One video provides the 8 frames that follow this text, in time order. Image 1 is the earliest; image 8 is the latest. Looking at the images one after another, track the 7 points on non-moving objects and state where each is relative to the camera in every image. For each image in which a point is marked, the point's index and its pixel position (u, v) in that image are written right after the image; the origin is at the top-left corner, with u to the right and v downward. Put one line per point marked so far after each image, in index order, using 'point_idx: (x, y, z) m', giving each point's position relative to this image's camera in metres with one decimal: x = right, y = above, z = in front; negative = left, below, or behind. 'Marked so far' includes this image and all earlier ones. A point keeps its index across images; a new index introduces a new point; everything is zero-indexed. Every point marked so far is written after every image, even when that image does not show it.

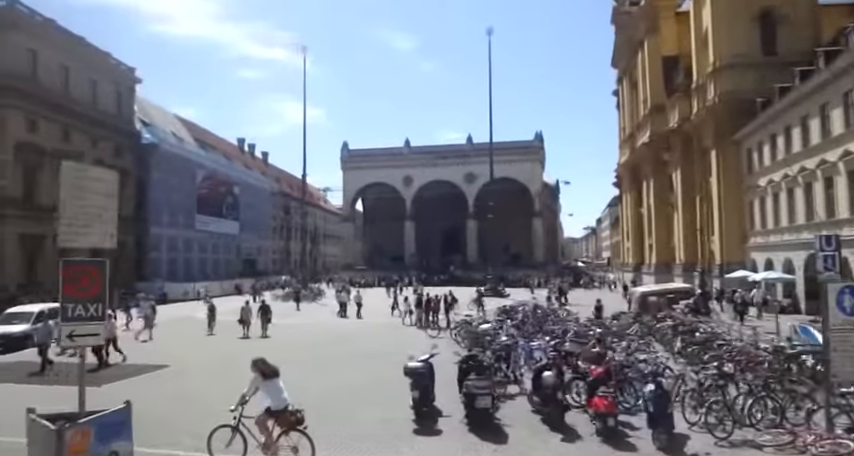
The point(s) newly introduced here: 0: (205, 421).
0: (-3.8, -3.4, +11.2) m
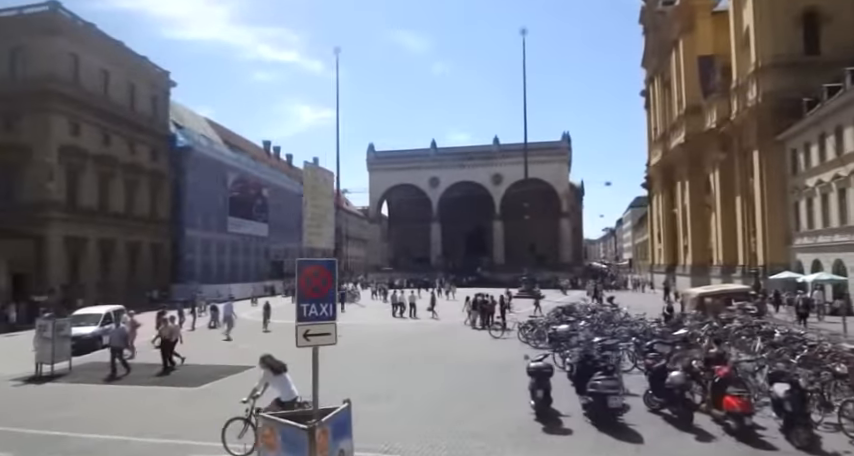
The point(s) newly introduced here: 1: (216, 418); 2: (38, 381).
0: (-1.6, -3.5, +11.3) m
1: (-4.2, -3.5, +11.9) m
2: (-9.7, -3.8, +15.7) m
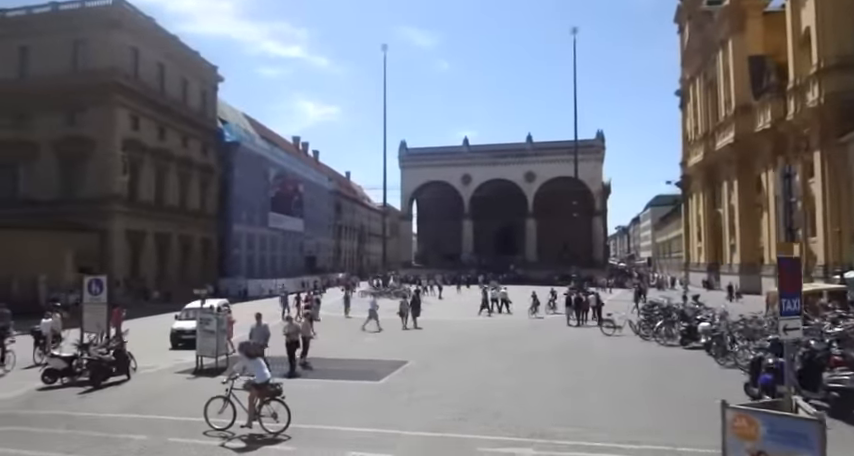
0: (+2.6, -3.4, +11.4) m
1: (0.0, -3.4, +12.0) m
2: (-5.6, -3.7, +15.8) m
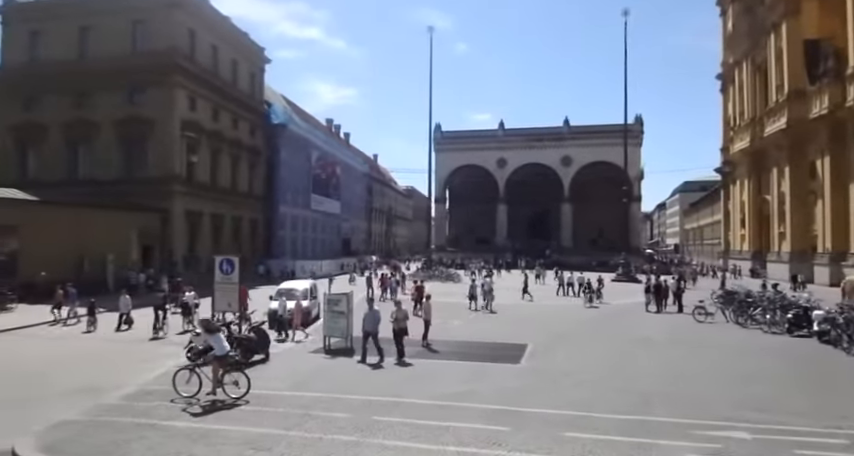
0: (+5.7, -3.1, +11.5) m
1: (+3.2, -3.1, +12.1) m
2: (-2.3, -3.2, +16.0) m
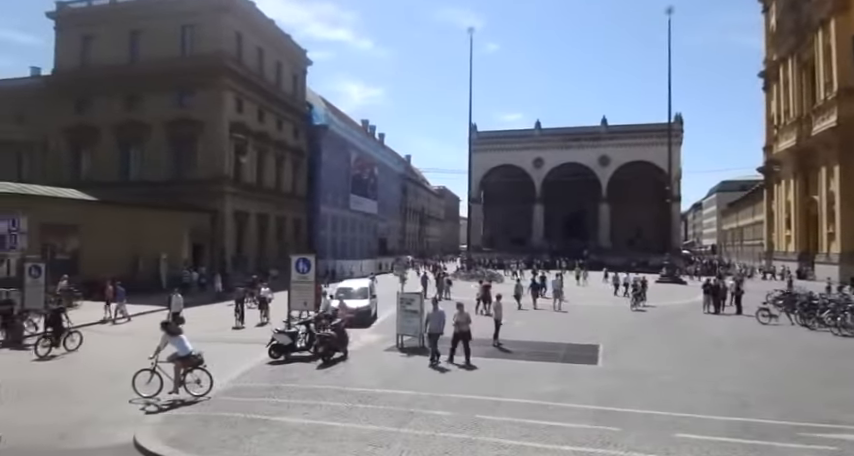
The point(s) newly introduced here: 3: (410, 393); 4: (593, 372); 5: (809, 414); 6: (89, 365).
0: (+7.4, -3.2, +11.3) m
1: (+4.9, -3.2, +12.1) m
2: (-0.4, -3.2, +16.1) m
3: (-0.3, -3.0, +11.5) m
4: (+3.7, -3.2, +13.7) m
5: (+6.3, -3.1, +10.5) m
6: (-8.1, -3.2, +14.5) m
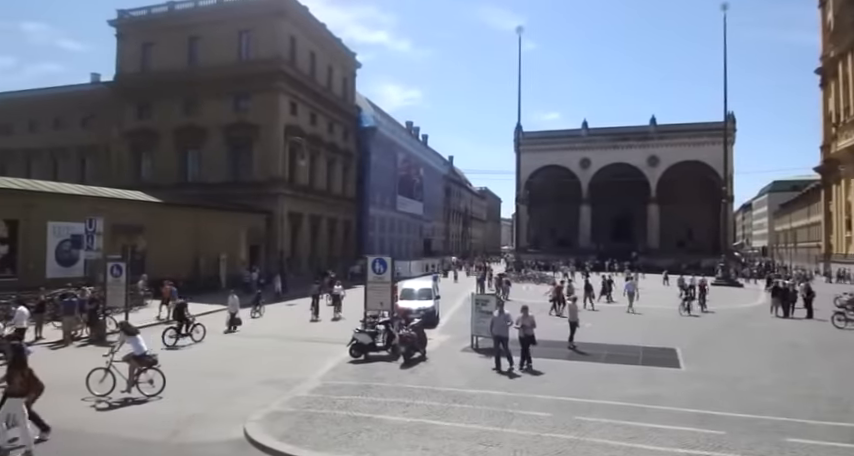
0: (+9.1, -3.2, +10.9) m
1: (+6.7, -3.2, +11.8) m
2: (+1.5, -3.3, +16.2) m
3: (+1.4, -3.0, +11.5) m
4: (+5.5, -3.2, +13.6) m
5: (+8.0, -3.2, +10.2) m
6: (-6.2, -3.3, +15.1) m
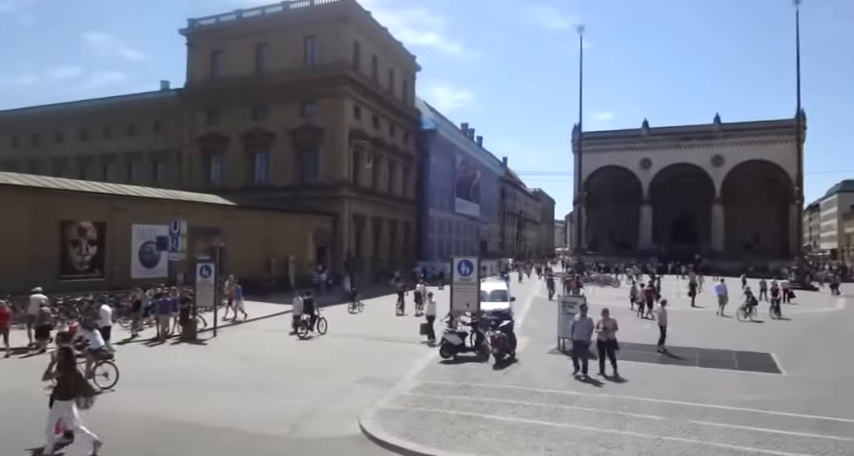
0: (+10.9, -3.2, +10.3) m
1: (+8.6, -3.2, +11.4) m
2: (+3.8, -3.3, +16.1) m
3: (+3.3, -3.1, +11.5) m
4: (+7.6, -3.2, +13.2) m
5: (+9.7, -3.2, +9.6) m
6: (-4.0, -3.3, +15.6) m
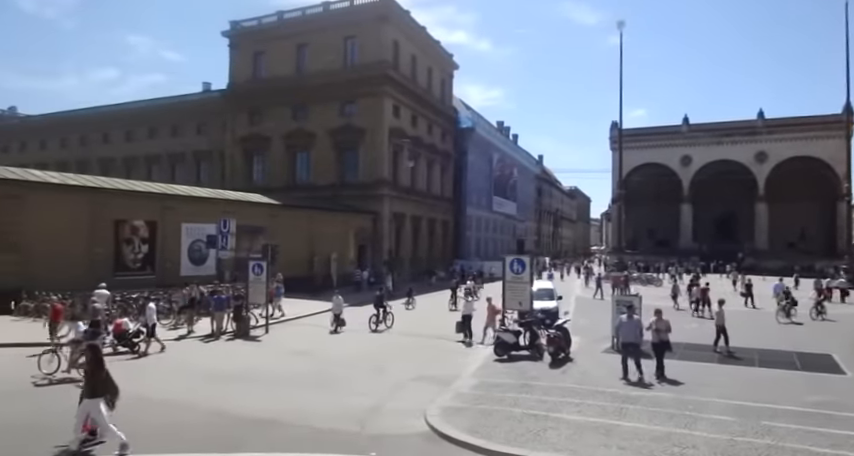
0: (+12.0, -3.2, +9.8) m
1: (+9.7, -3.2, +11.0) m
2: (+5.1, -3.3, +16.0) m
3: (+4.4, -3.0, +11.4) m
4: (+8.8, -3.2, +12.9) m
5: (+10.8, -3.2, +9.2) m
6: (-2.6, -3.3, +15.8) m
